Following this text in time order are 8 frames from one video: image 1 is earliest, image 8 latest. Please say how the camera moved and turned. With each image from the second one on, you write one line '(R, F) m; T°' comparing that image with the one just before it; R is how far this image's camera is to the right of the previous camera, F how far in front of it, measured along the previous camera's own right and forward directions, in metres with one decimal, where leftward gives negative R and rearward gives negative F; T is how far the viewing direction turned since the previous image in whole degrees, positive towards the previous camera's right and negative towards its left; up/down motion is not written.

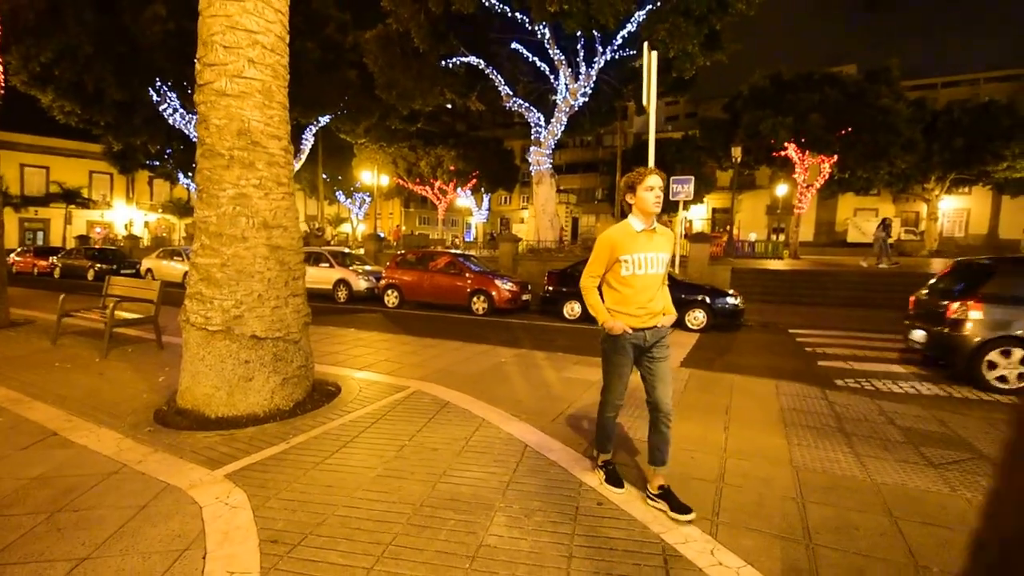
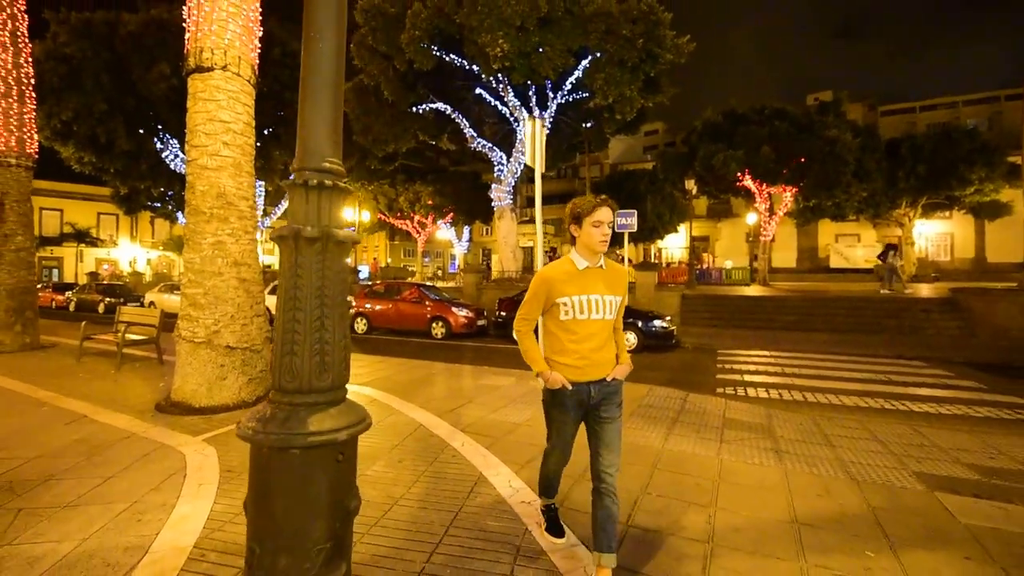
(+1.4, -1.6) m; 0°
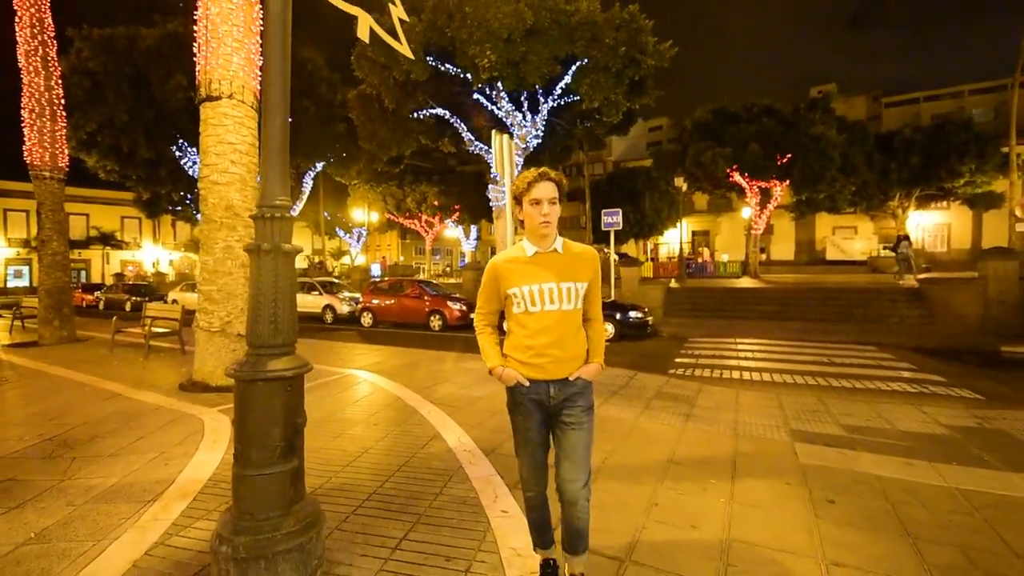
(+0.9, -1.1) m; -1°
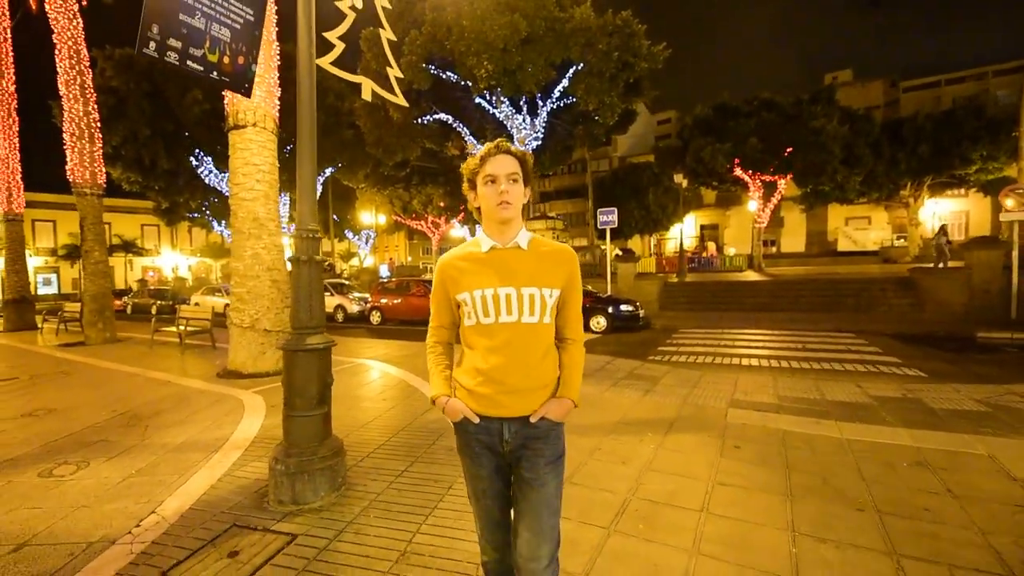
(+0.5, -1.1) m; -2°
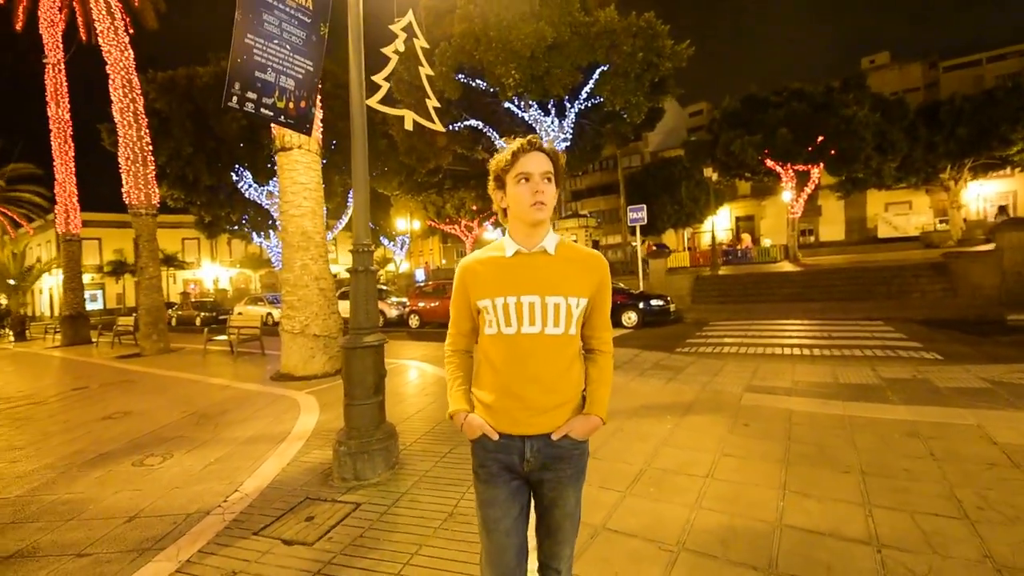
(0.0, -0.7) m; -4°
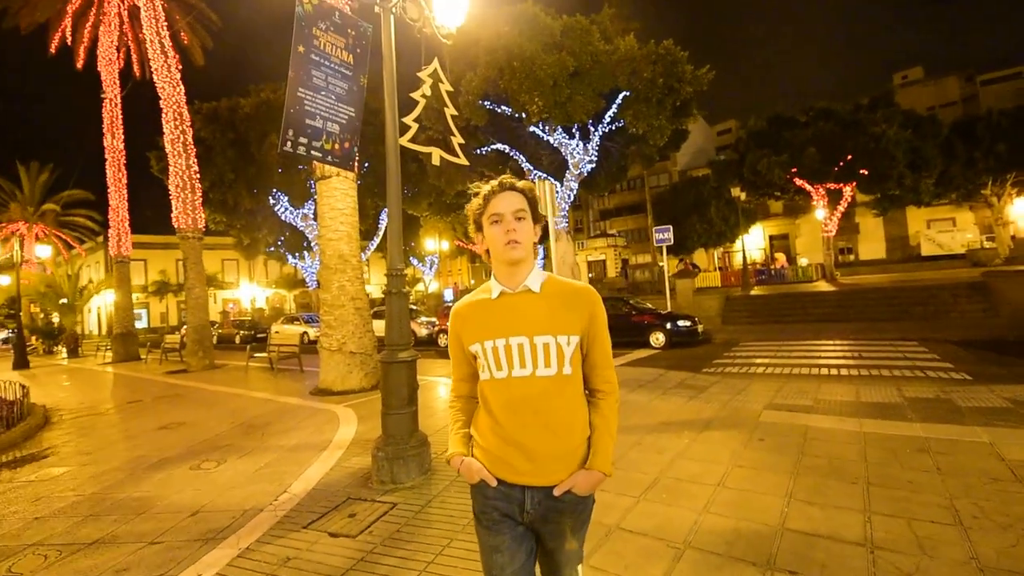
(+0.1, -0.5) m; -4°
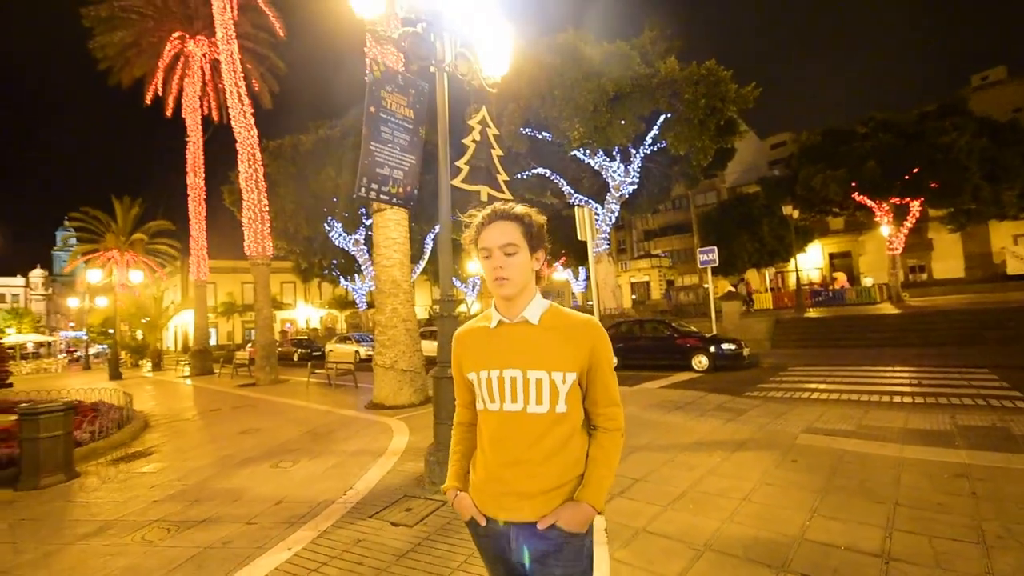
(+0.1, -0.6) m; -6°
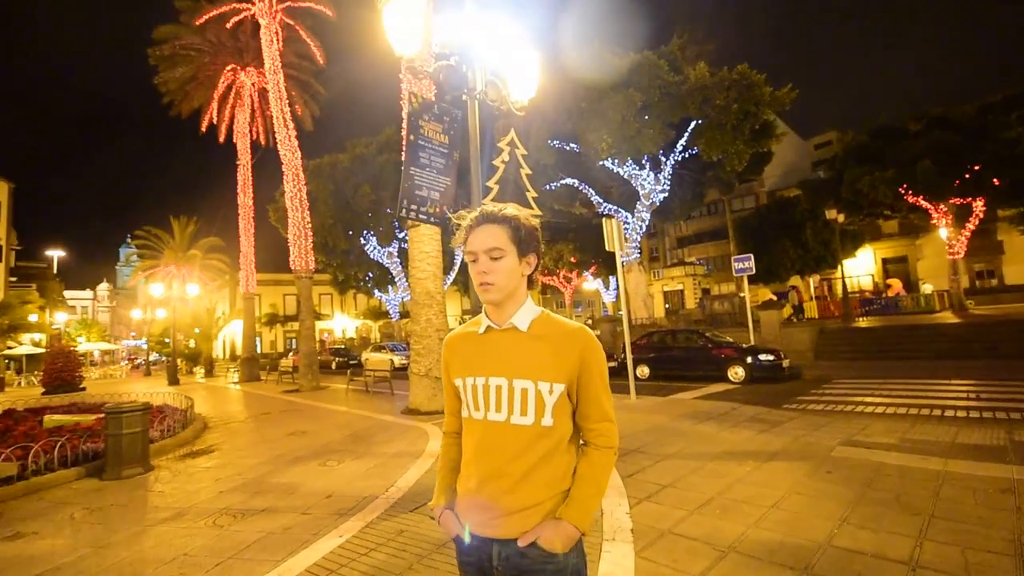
(0.0, -0.3) m; -4°
